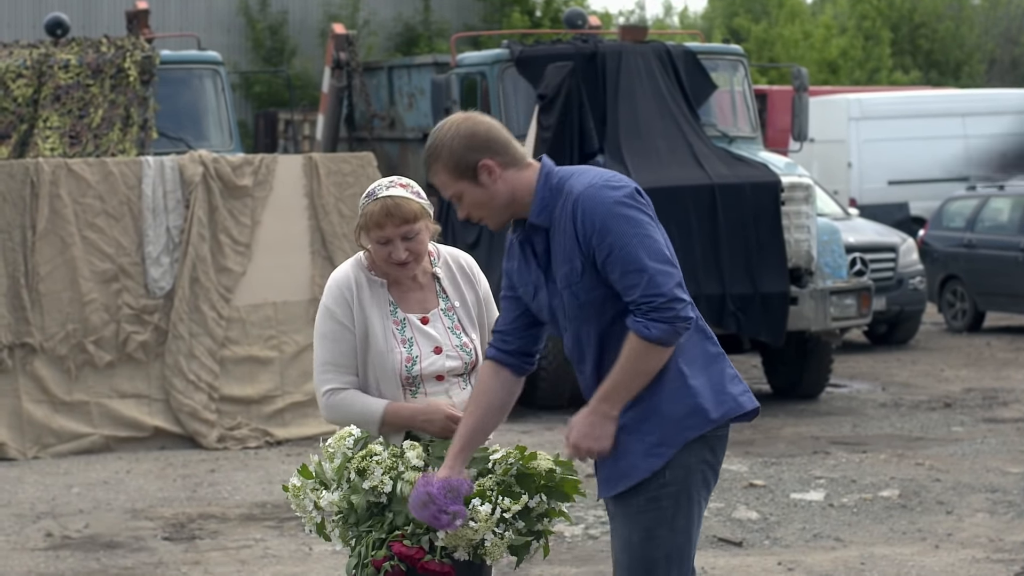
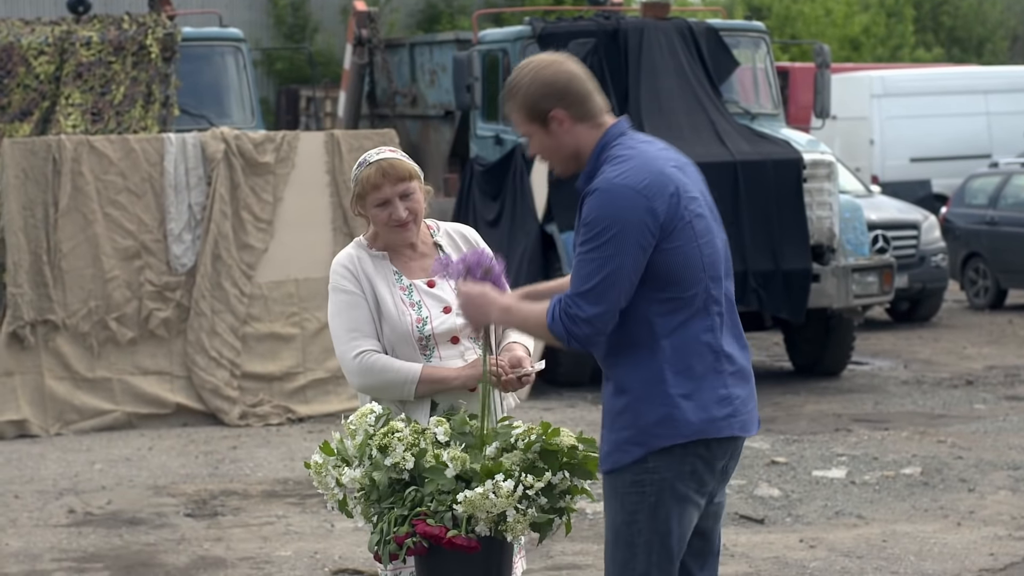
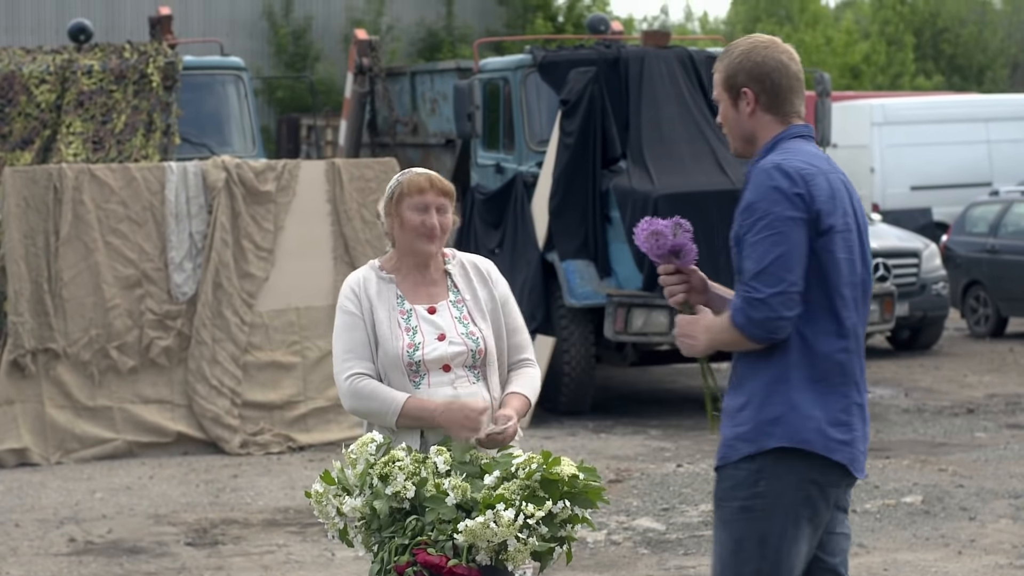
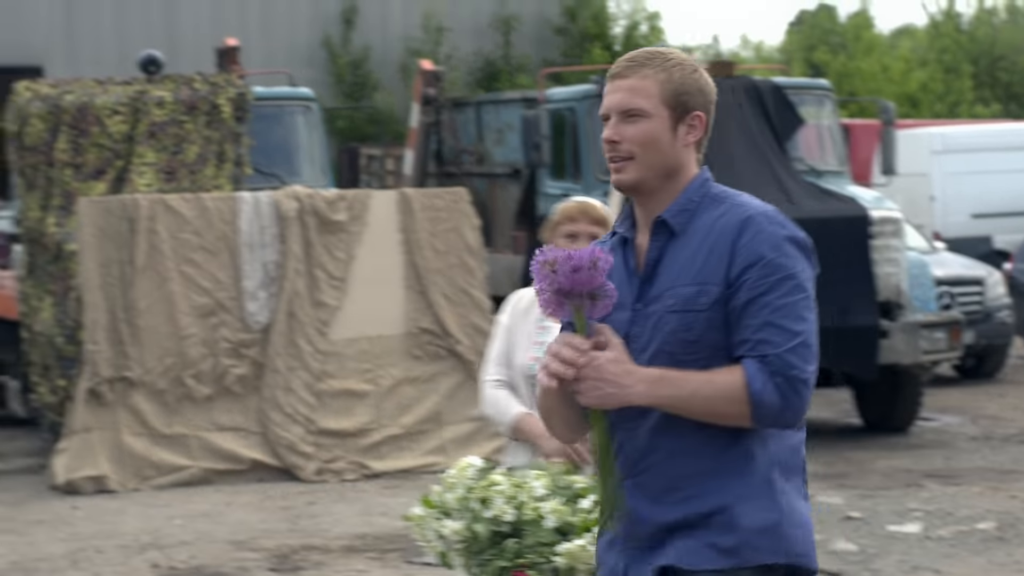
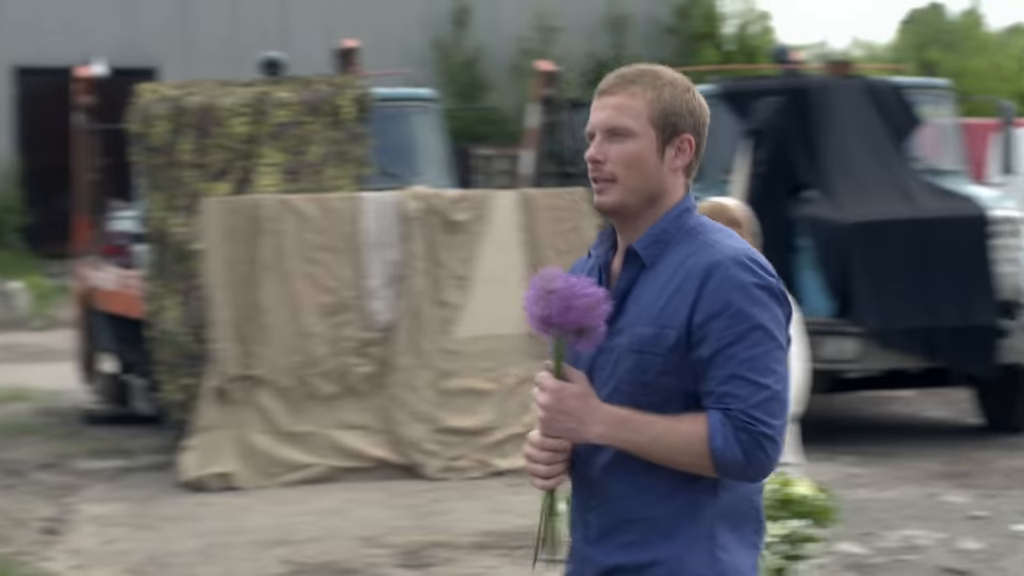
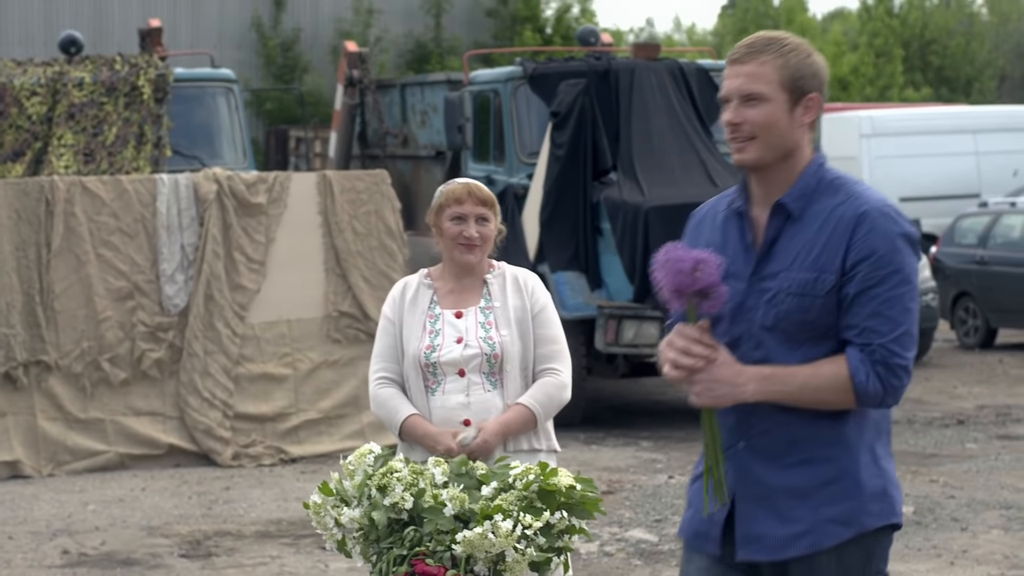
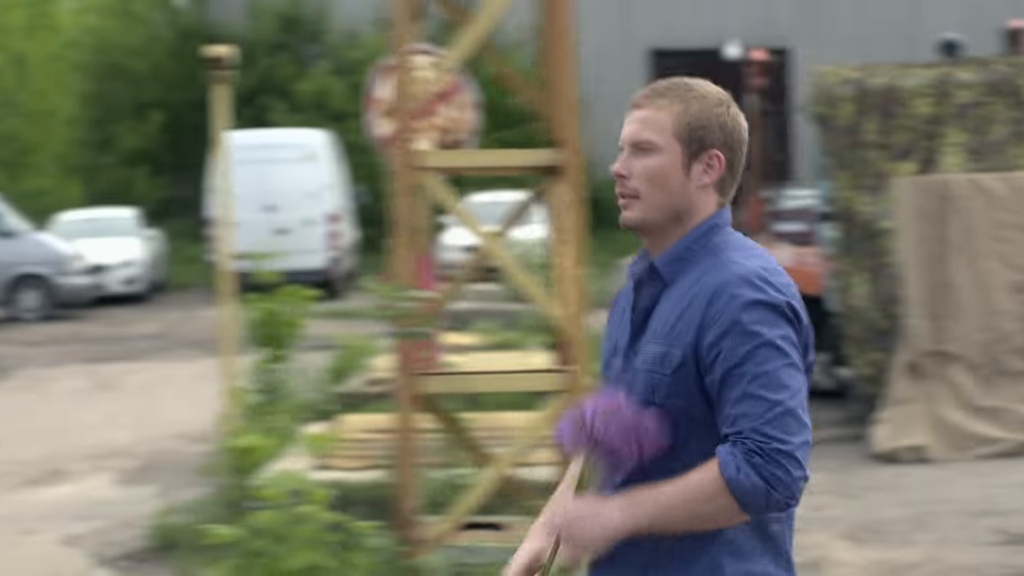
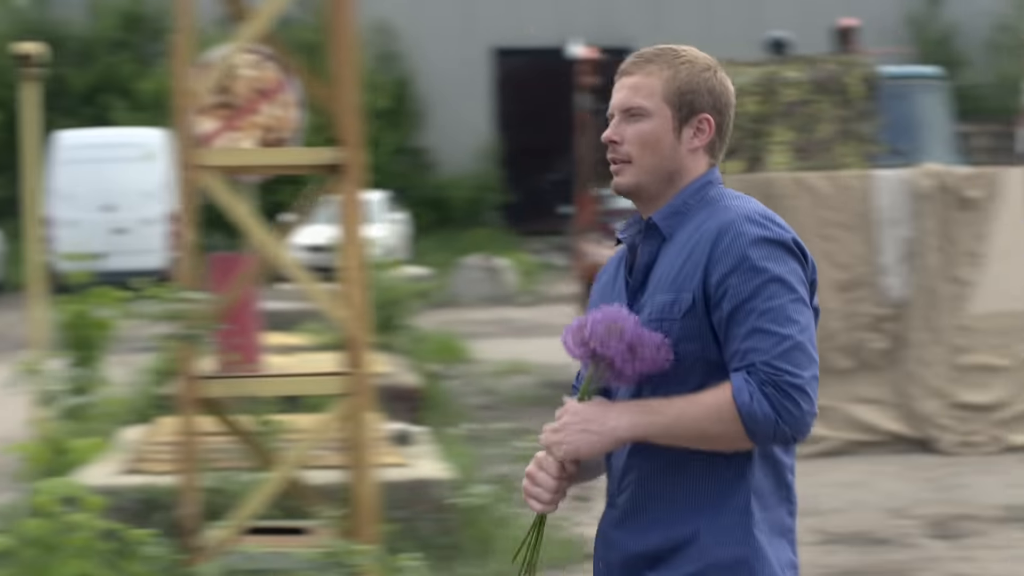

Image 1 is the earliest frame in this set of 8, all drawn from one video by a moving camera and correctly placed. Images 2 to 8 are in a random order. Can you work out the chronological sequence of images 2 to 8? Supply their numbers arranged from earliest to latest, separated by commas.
2, 3, 6, 4, 5, 8, 7
